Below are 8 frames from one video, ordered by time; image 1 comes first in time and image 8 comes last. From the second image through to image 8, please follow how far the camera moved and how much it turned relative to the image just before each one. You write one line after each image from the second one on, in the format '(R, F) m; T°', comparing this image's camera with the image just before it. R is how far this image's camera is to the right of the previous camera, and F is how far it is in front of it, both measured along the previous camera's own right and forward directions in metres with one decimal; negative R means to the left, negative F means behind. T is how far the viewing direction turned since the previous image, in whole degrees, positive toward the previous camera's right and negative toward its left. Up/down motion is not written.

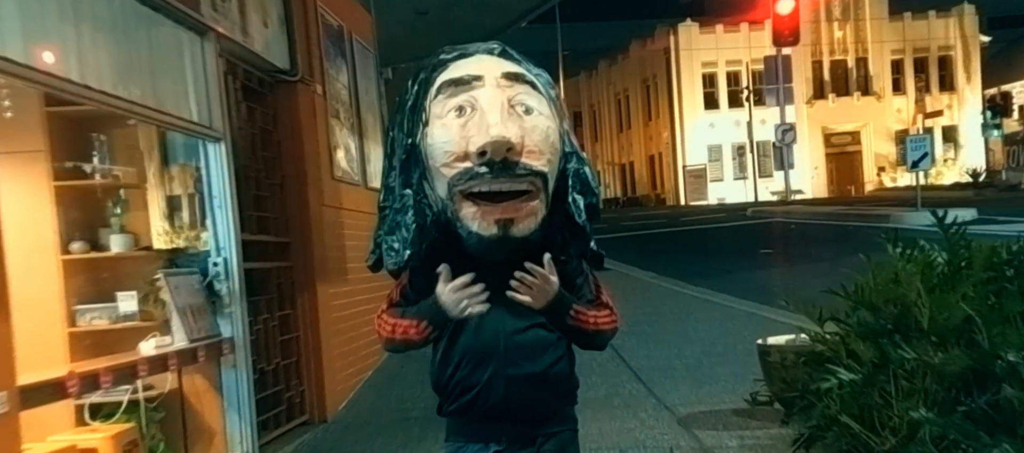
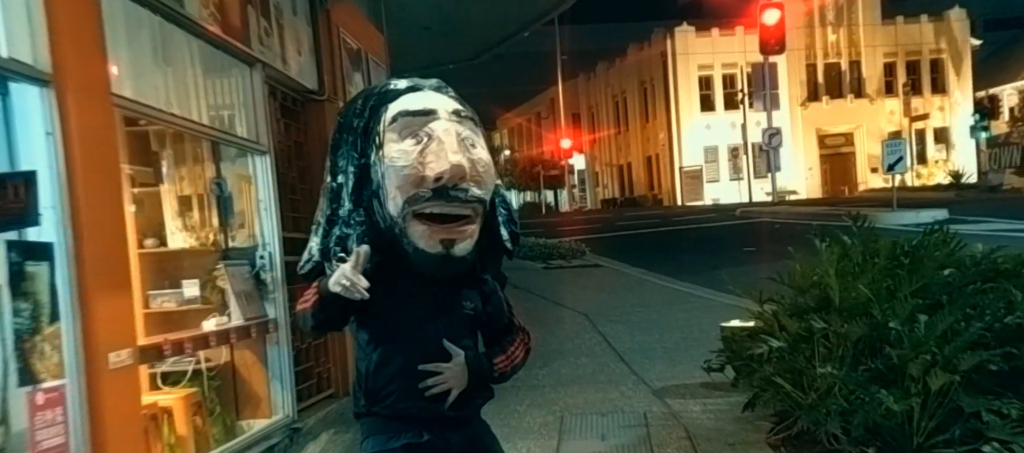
(0.0, -0.8) m; 0°
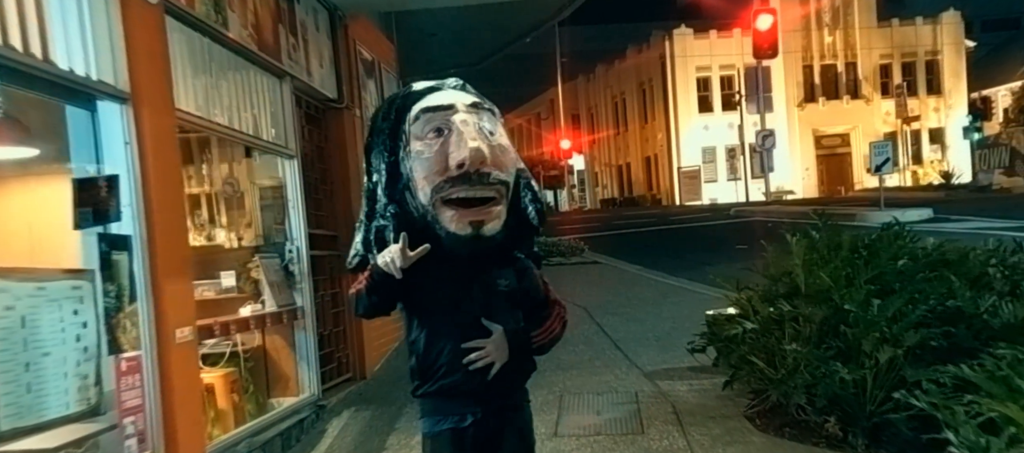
(0.0, -0.5) m; 0°
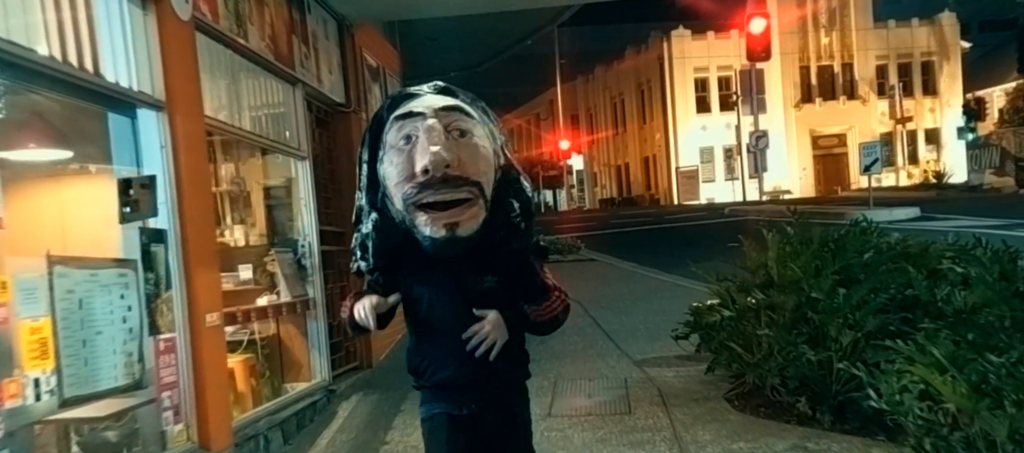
(0.0, -0.4) m; 0°
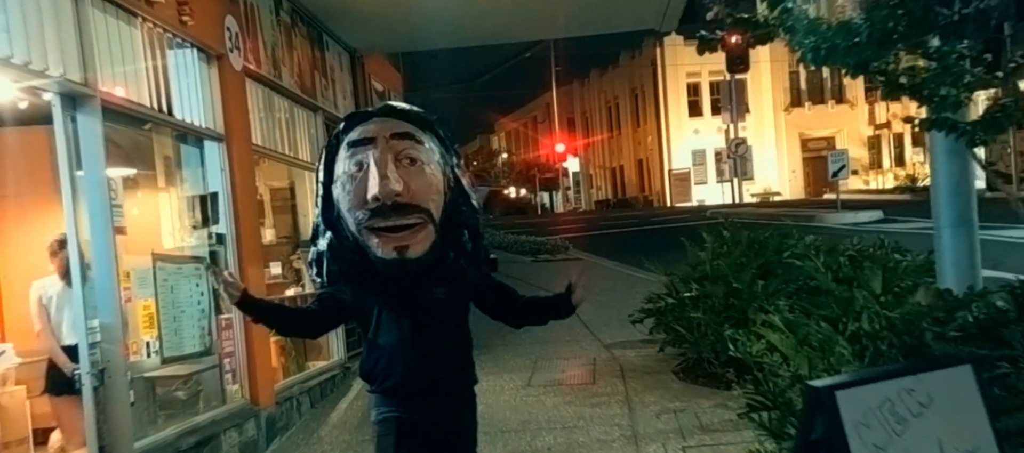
(+0.2, -1.1) m; 0°
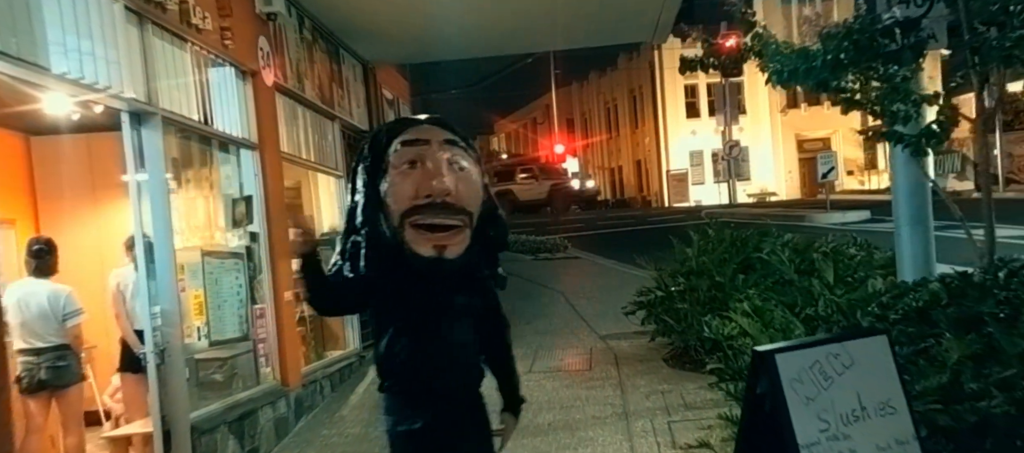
(0.0, -0.5) m; 0°
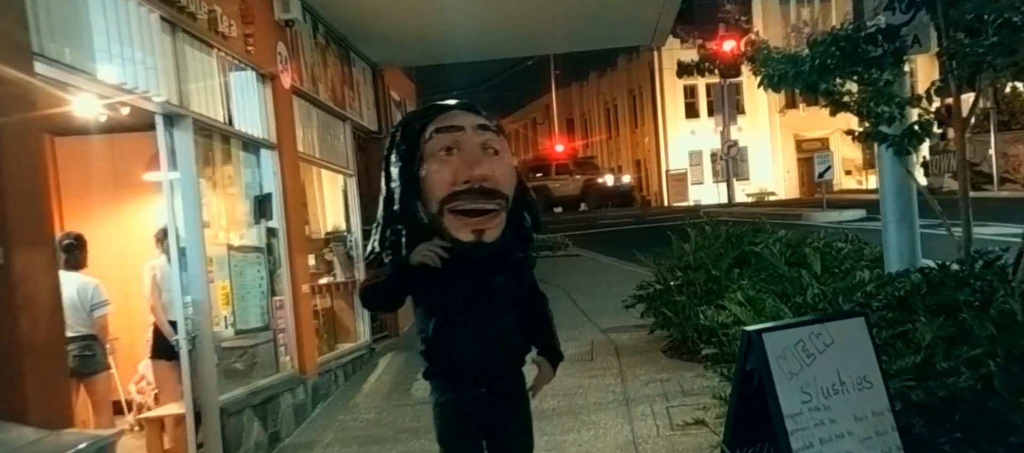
(-0.1, -0.3) m; 0°
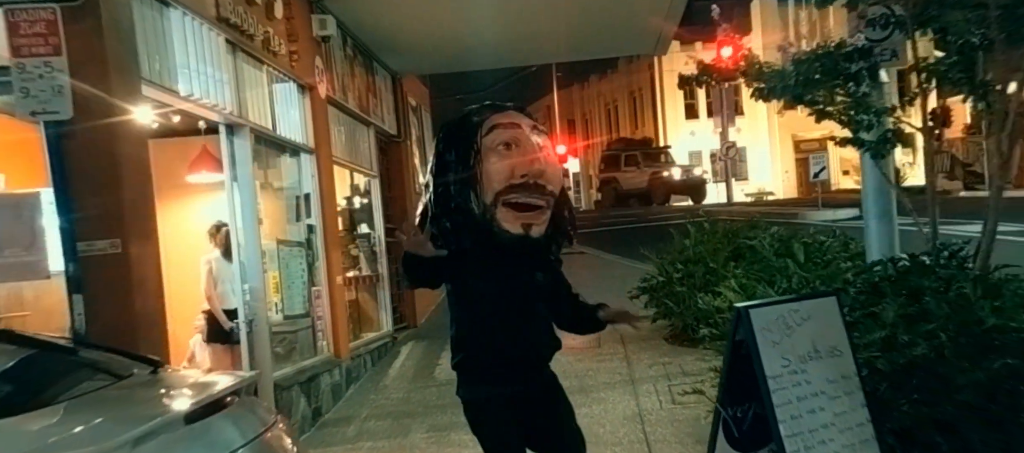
(-0.2, -0.6) m; 0°
